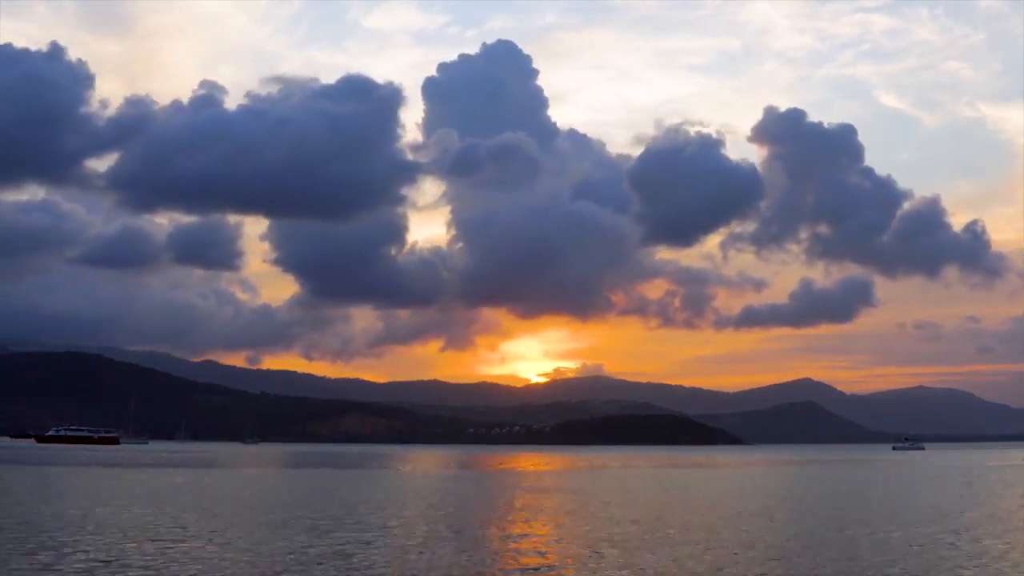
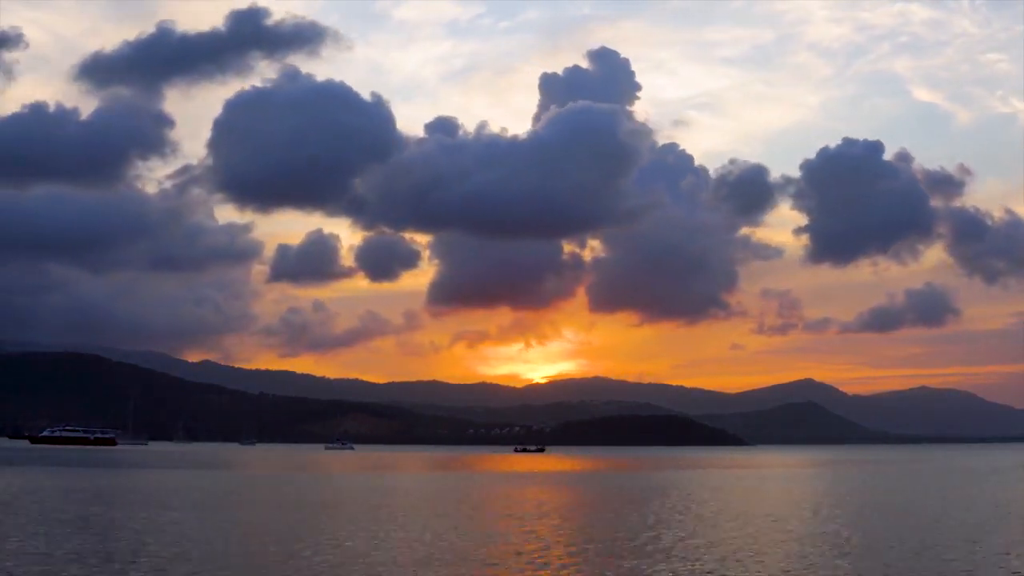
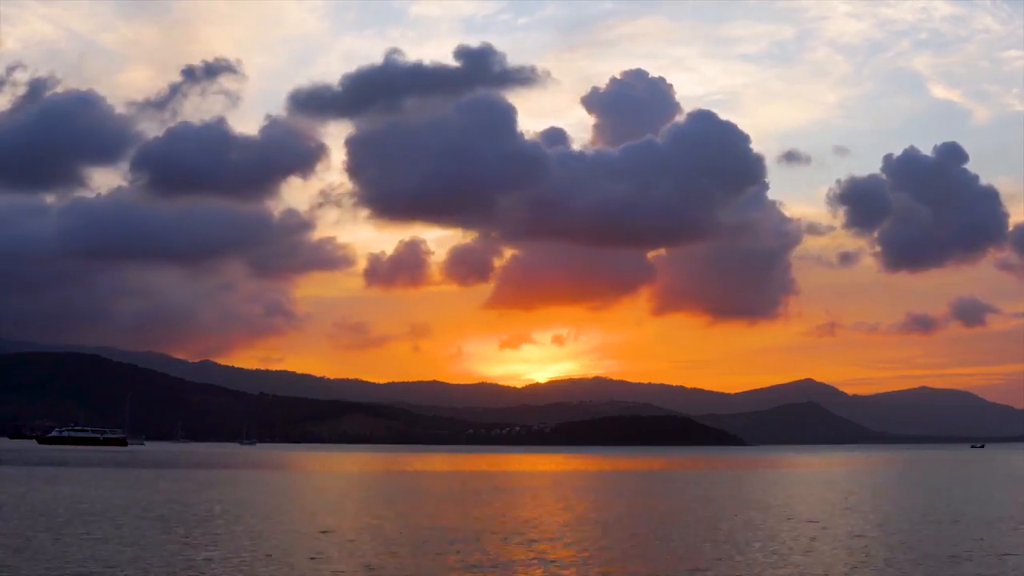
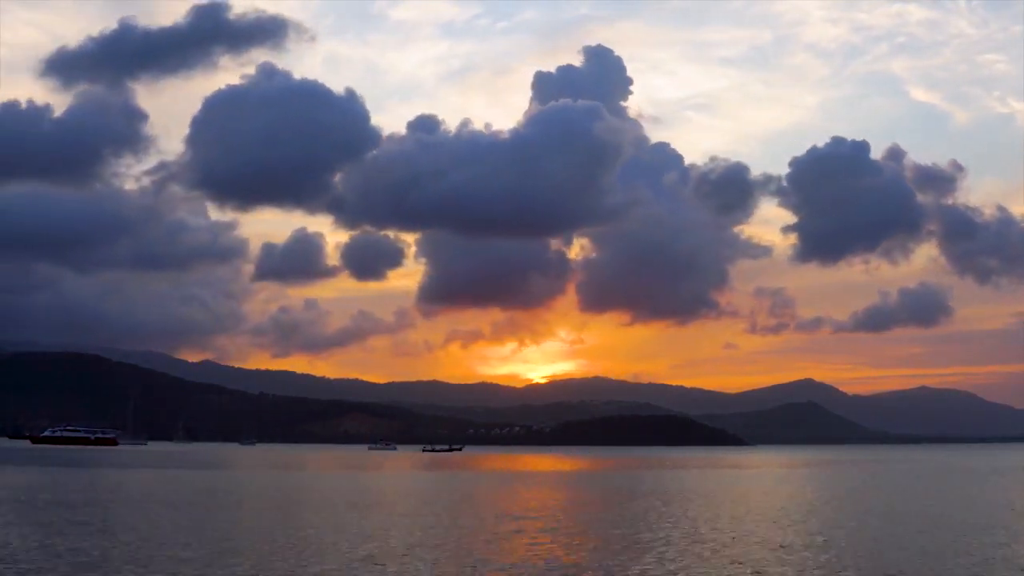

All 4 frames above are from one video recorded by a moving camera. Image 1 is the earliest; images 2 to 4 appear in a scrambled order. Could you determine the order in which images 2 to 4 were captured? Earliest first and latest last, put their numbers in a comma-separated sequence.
4, 2, 3
